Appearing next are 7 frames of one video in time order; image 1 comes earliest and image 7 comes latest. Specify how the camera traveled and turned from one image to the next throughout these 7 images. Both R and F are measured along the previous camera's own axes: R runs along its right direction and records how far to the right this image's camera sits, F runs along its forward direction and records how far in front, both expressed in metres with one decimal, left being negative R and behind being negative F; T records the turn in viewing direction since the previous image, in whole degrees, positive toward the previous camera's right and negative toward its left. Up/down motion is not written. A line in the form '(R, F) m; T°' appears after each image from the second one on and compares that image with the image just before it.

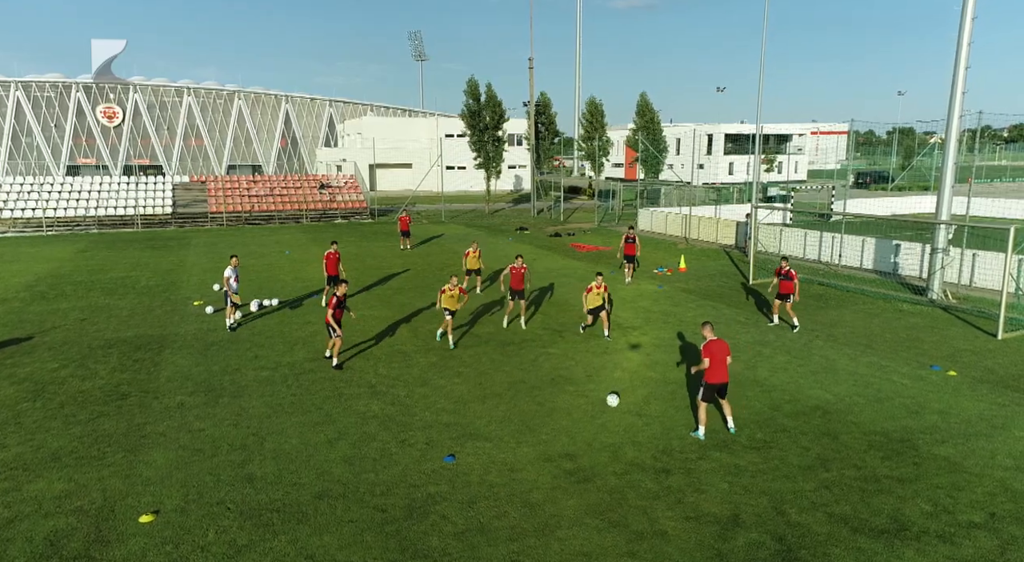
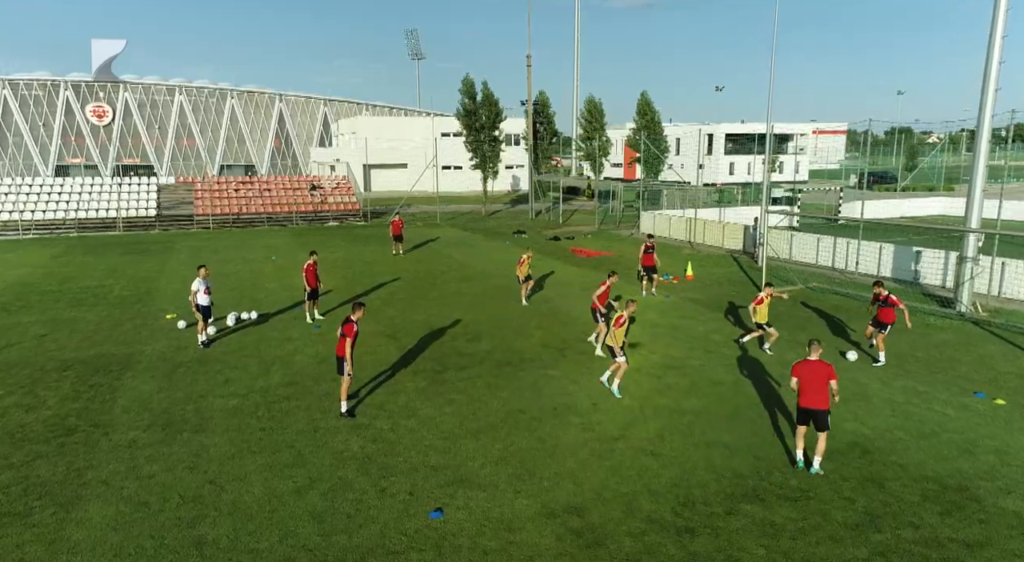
(0.0, +1.3) m; 0°
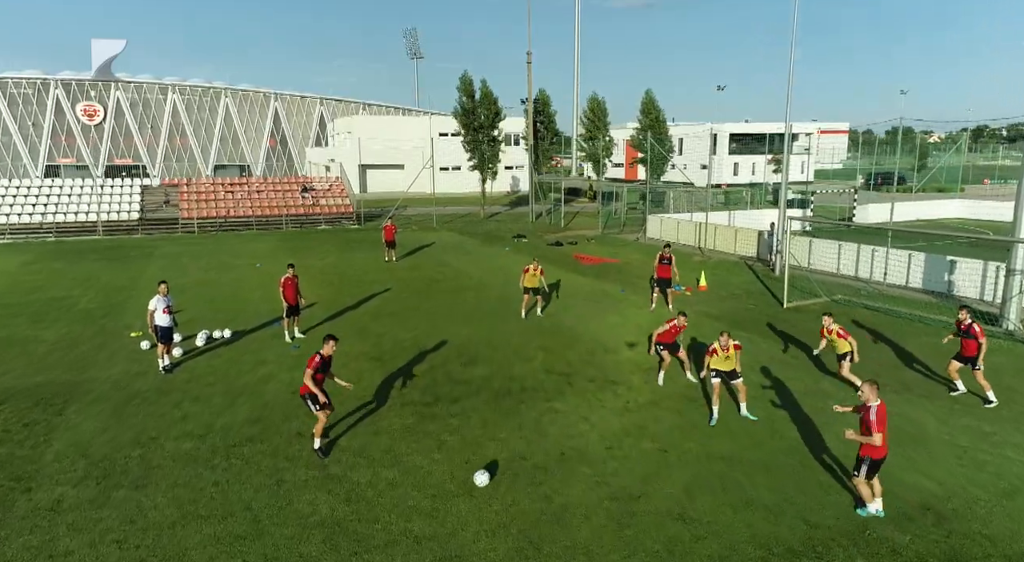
(0.0, +1.6) m; 0°
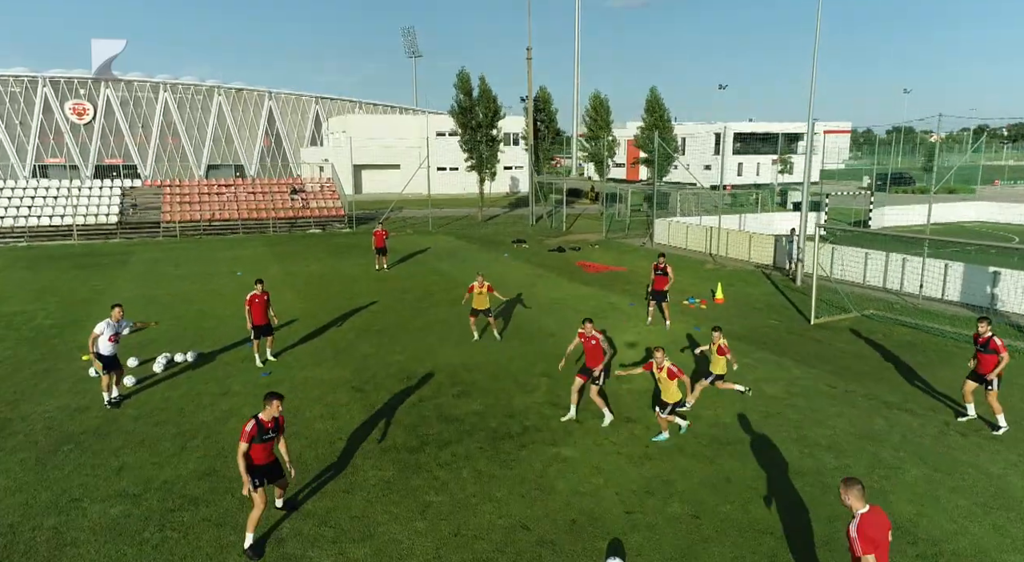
(0.0, +1.8) m; 0°
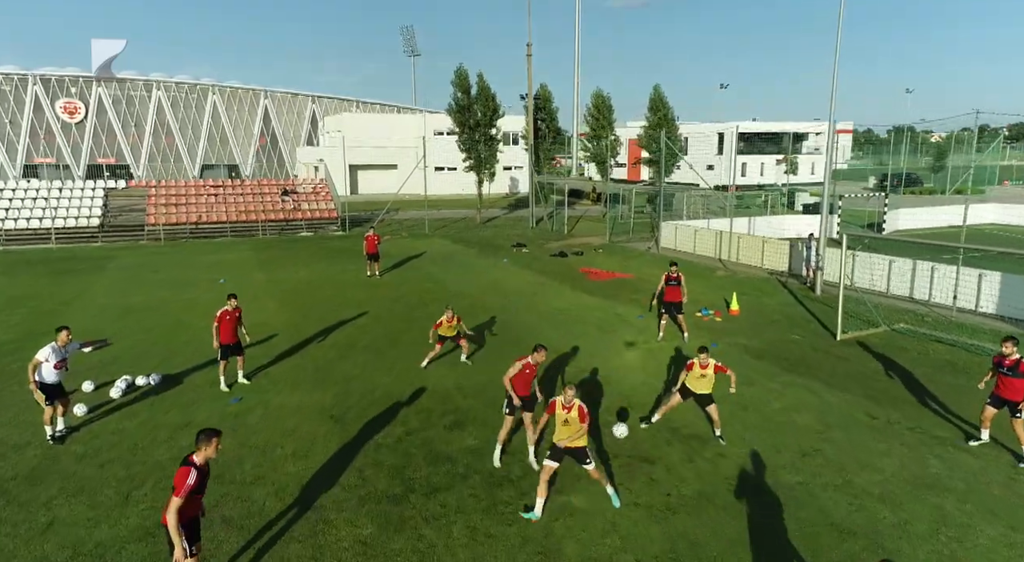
(0.0, +1.4) m; 0°
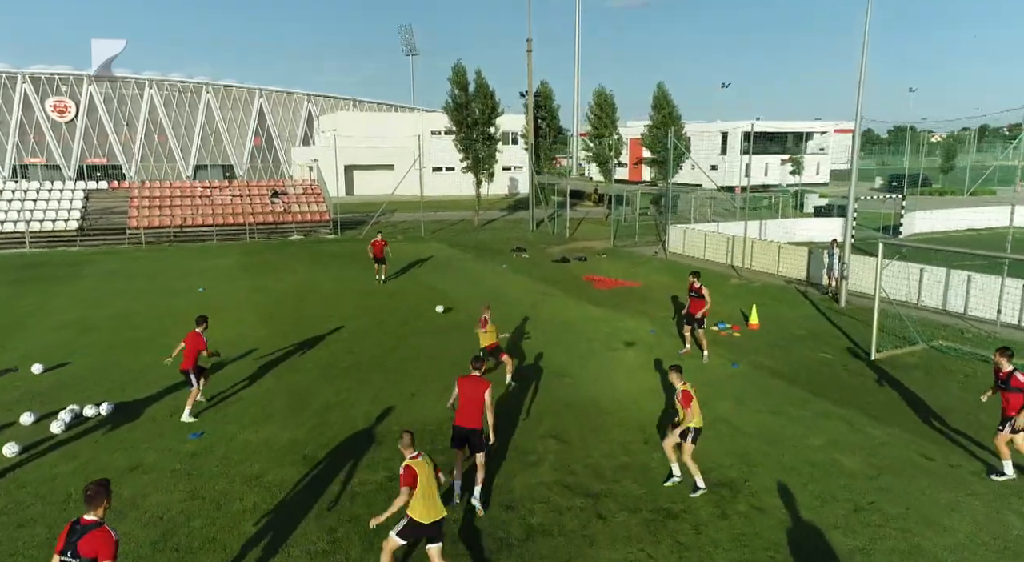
(0.0, +1.5) m; 0°
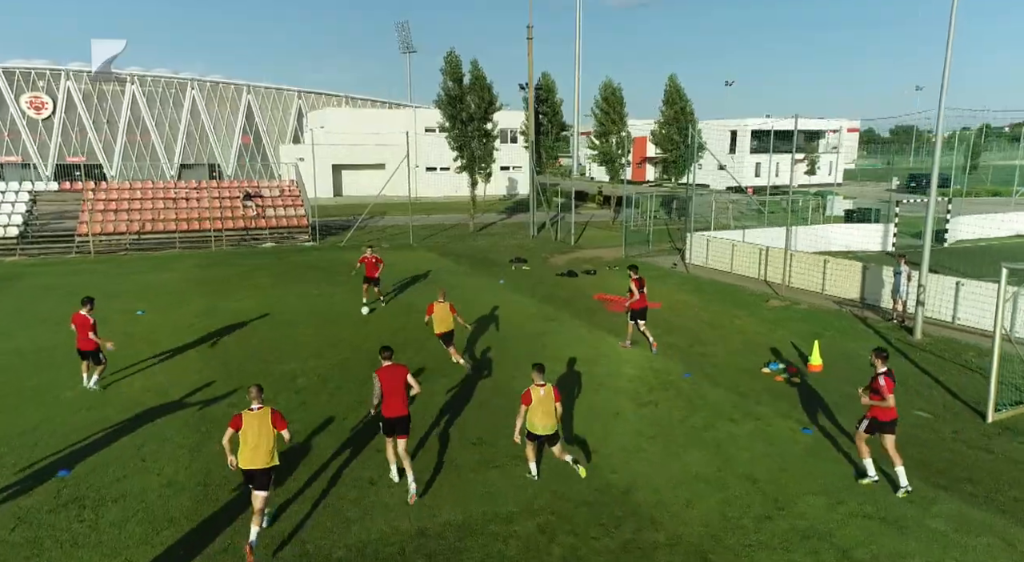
(0.0, +3.5) m; 0°
